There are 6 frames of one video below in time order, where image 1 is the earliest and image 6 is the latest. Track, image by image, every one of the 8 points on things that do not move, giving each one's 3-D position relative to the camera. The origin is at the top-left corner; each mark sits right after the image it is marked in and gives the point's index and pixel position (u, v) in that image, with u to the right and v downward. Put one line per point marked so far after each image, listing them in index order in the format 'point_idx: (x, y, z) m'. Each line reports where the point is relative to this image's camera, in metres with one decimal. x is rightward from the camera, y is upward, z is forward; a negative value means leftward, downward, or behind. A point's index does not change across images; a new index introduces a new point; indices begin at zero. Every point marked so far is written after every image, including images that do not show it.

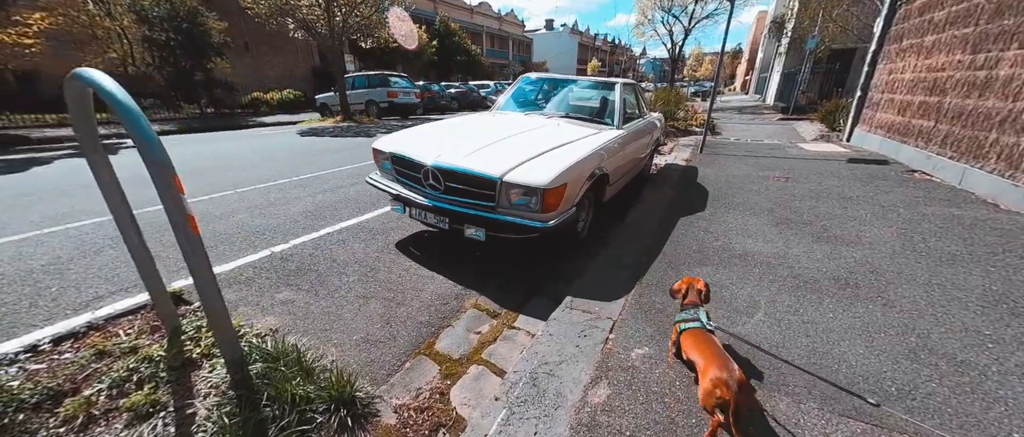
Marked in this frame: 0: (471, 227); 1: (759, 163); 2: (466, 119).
0: (-0.3, -0.1, +2.9) m
1: (+4.3, +1.0, +6.4) m
2: (-0.5, +1.2, +4.3) m
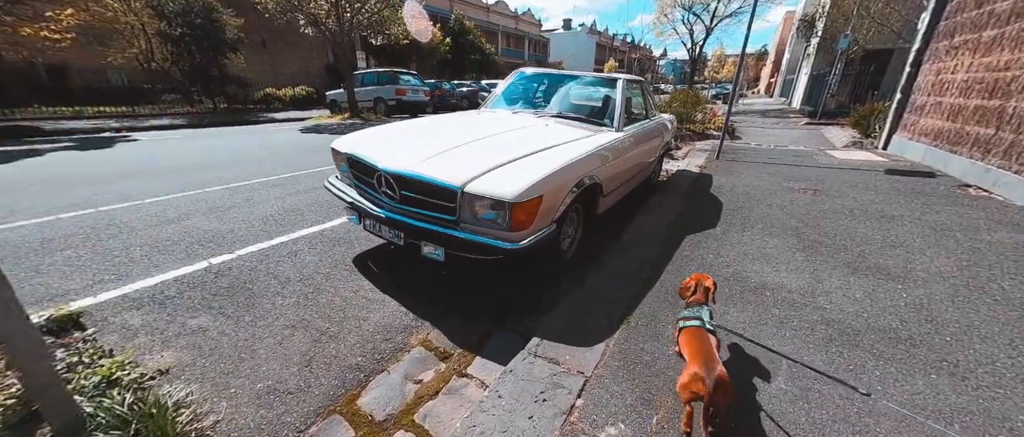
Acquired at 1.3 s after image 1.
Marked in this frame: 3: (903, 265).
0: (-0.6, -0.2, +2.4) m
1: (+4.3, +0.8, +5.7) m
2: (-0.7, +1.1, +3.8) m
3: (+2.7, -0.3, +2.5) m
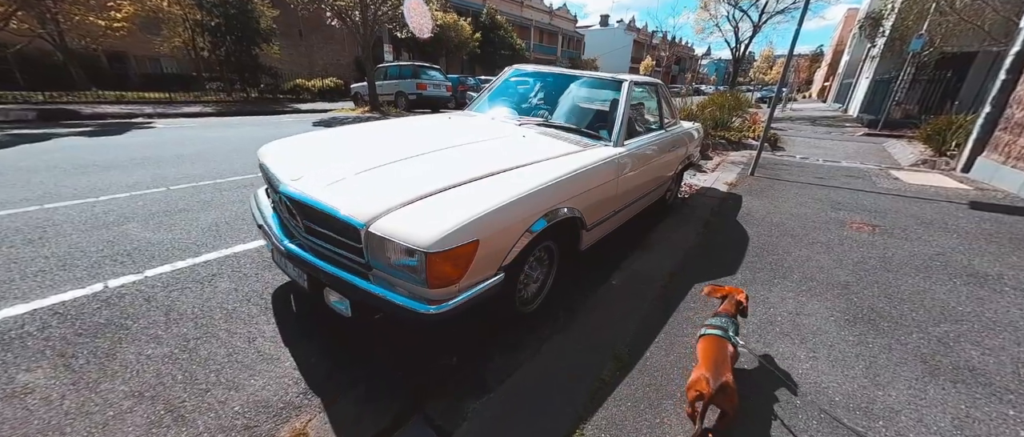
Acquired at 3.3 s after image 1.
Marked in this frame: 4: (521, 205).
0: (-0.9, -0.4, +1.9) m
1: (+4.2, +0.3, +4.8) m
2: (-0.9, +0.9, +3.2) m
3: (+2.4, -0.7, +1.7) m
4: (0.0, +0.1, +2.0) m
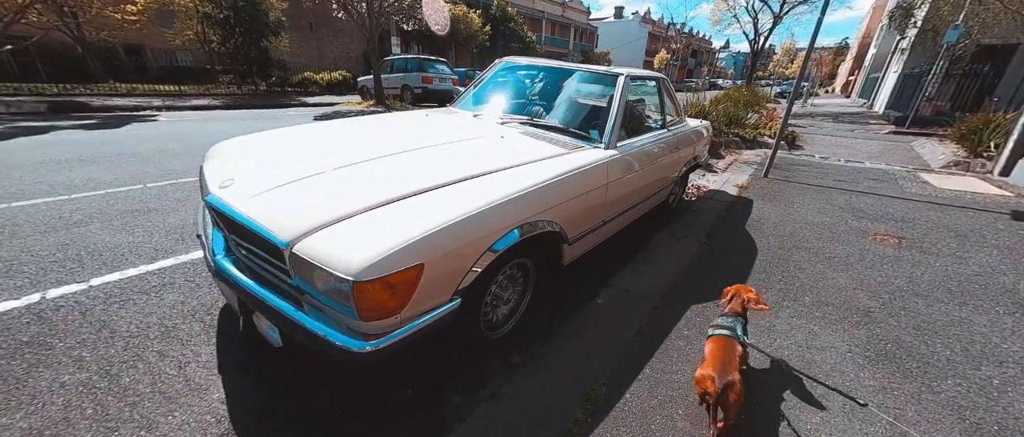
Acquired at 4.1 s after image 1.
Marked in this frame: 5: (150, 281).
0: (-1.1, -0.4, +1.6) m
1: (+4.1, +0.2, +4.4) m
2: (-1.0, +0.8, +3.0) m
3: (+2.2, -0.8, +1.4) m
4: (-0.1, 0.0, +1.7) m
5: (-2.4, -0.4, +2.4) m
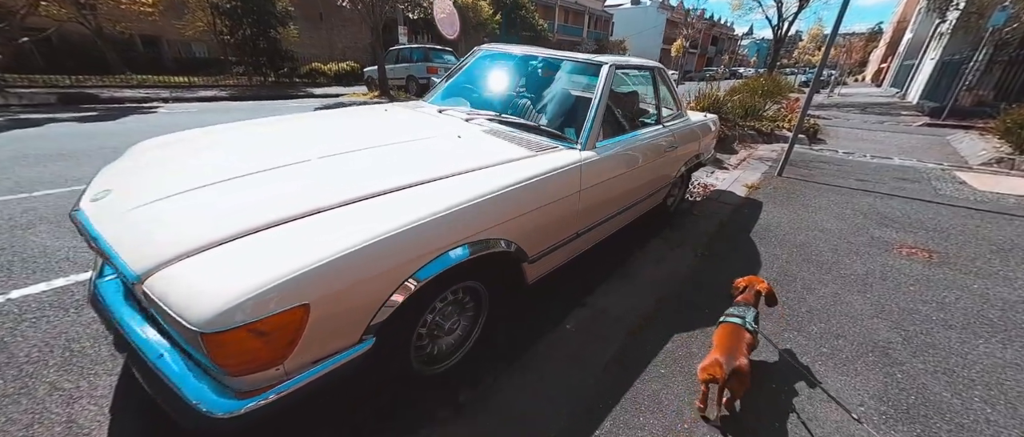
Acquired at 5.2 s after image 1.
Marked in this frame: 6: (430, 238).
0: (-1.4, -0.5, +1.4) m
1: (+3.9, +0.1, +3.9) m
2: (-1.2, +0.8, +2.7) m
3: (+1.9, -0.9, +1.0) m
4: (-0.4, -0.1, +1.4) m
5: (-2.7, -0.5, +2.2) m
6: (-0.3, -0.1, +1.5) m
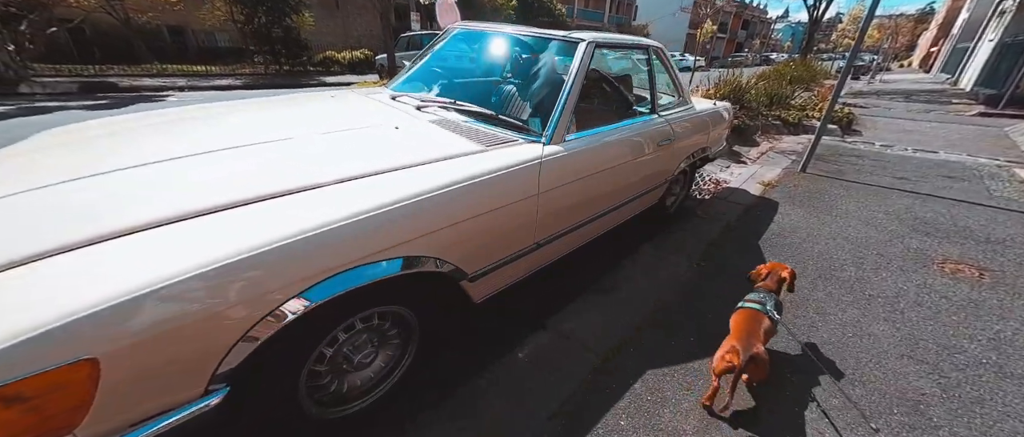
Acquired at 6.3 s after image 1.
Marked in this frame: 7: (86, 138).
0: (-1.7, -0.5, +1.1) m
1: (+3.7, +0.1, +3.3) m
2: (-1.4, +0.8, +2.4) m
3: (+1.5, -1.0, +0.6) m
4: (-0.7, -0.1, +1.1) m
5: (-2.9, -0.4, +2.0) m
6: (-0.6, -0.1, +1.2) m
7: (-2.1, +0.3, +1.6) m
